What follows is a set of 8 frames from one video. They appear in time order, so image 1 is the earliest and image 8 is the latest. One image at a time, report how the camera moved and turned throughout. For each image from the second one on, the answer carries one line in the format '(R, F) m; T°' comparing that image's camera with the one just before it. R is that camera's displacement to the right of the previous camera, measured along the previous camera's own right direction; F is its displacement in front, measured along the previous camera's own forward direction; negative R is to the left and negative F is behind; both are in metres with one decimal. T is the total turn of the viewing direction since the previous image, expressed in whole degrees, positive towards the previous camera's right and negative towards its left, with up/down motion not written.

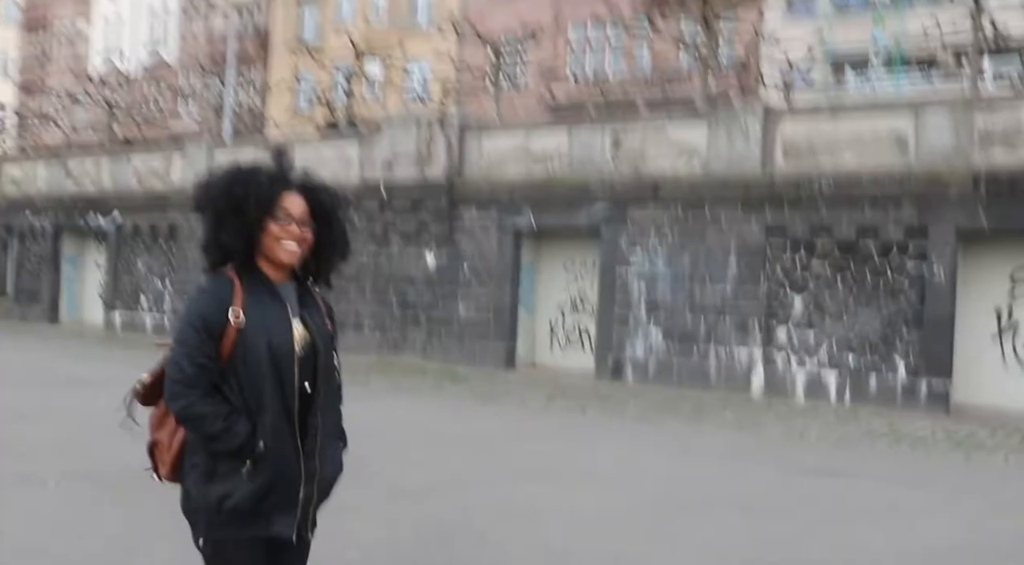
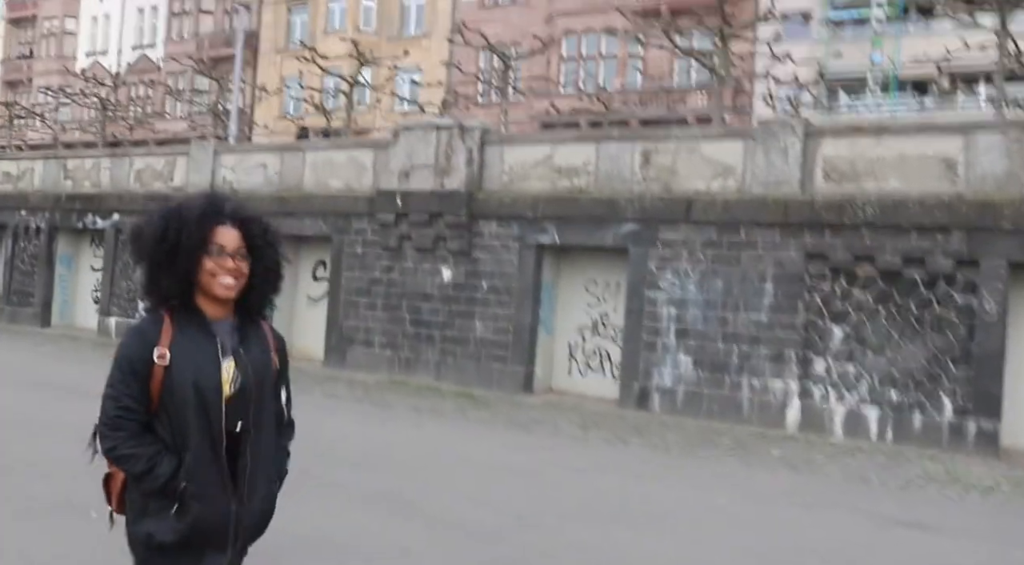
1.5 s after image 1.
(-0.8, +0.6) m; +1°
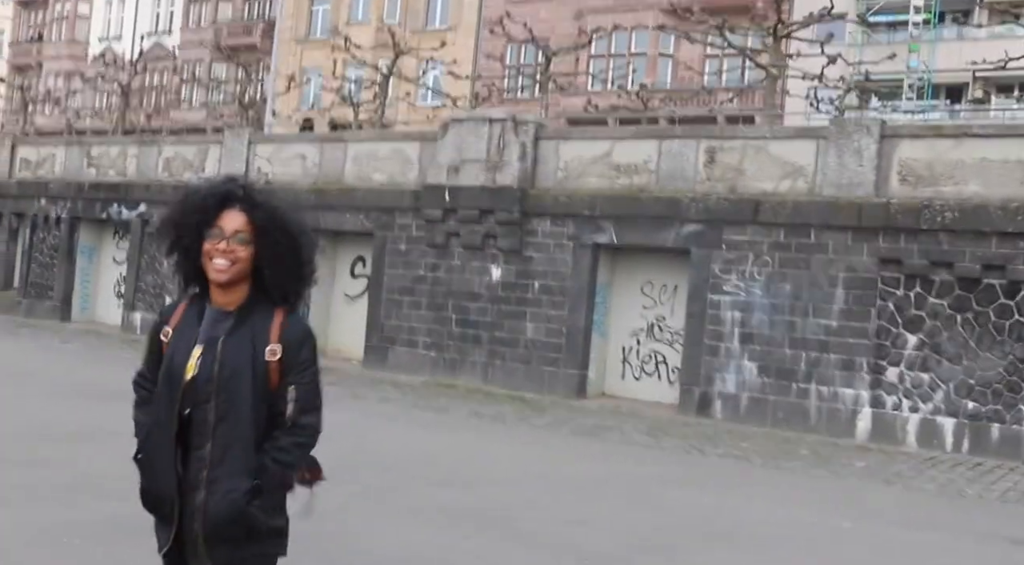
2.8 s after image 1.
(-0.8, +0.5) m; 0°
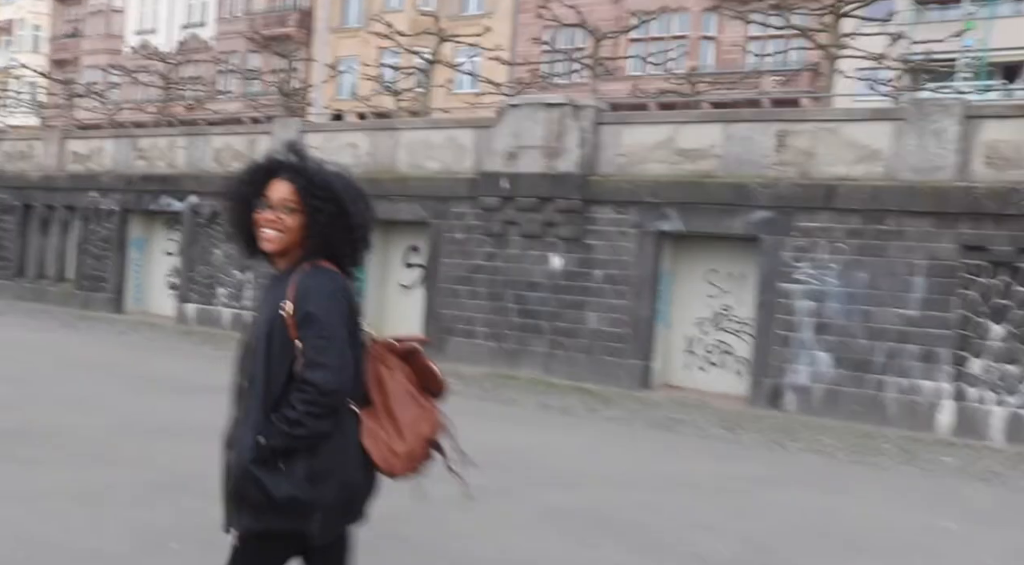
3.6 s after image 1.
(-0.5, +0.4) m; -2°
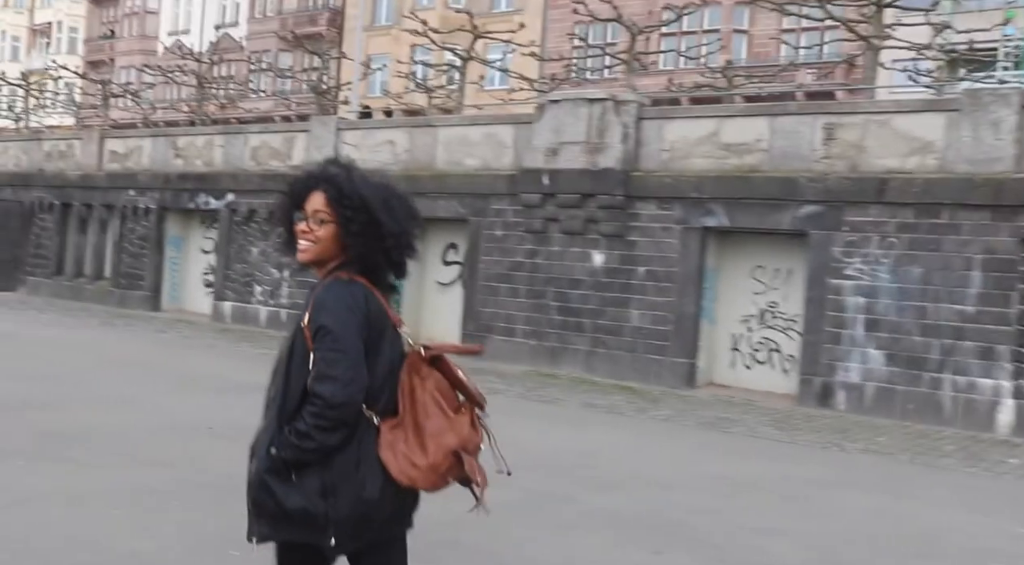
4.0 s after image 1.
(-0.2, +0.2) m; -2°
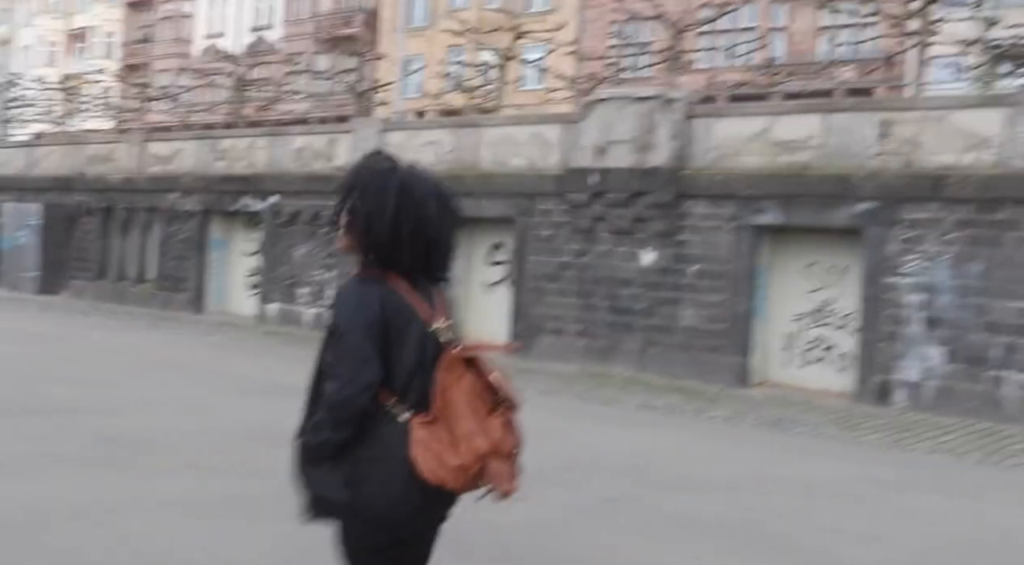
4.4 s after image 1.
(-0.3, +0.1) m; -2°
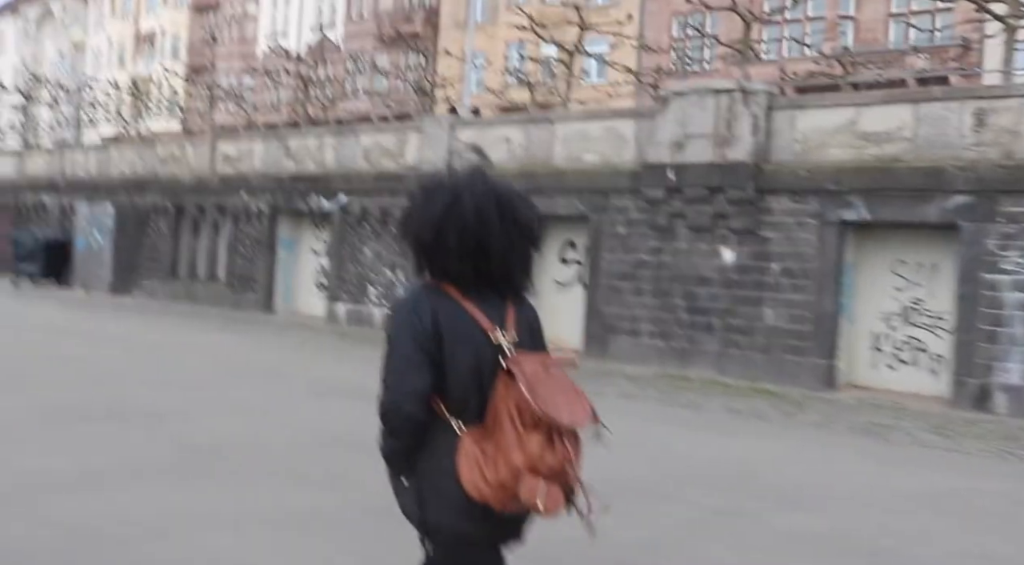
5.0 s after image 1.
(-0.3, +0.3) m; -3°
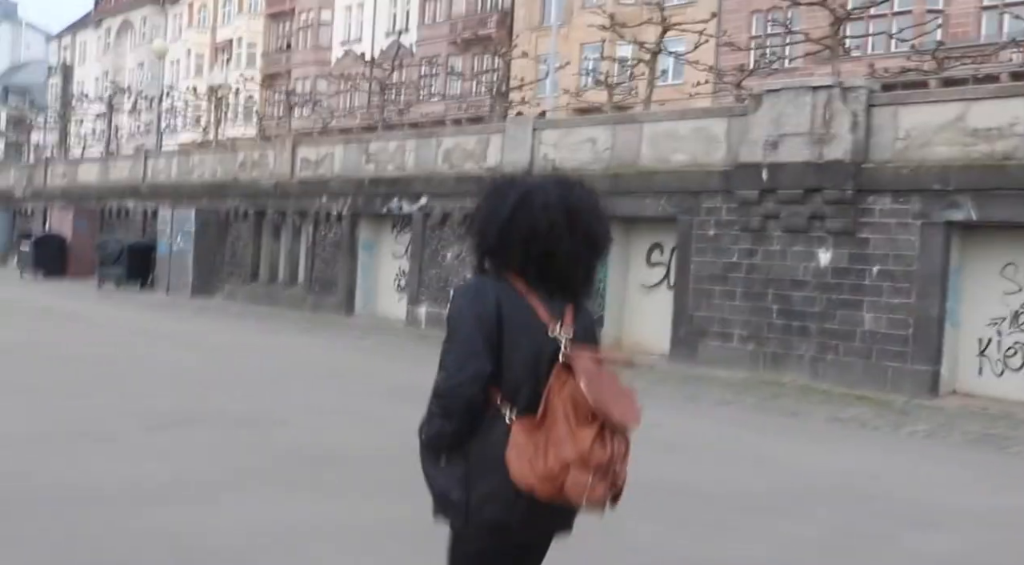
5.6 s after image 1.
(-0.3, +0.3) m; -4°
